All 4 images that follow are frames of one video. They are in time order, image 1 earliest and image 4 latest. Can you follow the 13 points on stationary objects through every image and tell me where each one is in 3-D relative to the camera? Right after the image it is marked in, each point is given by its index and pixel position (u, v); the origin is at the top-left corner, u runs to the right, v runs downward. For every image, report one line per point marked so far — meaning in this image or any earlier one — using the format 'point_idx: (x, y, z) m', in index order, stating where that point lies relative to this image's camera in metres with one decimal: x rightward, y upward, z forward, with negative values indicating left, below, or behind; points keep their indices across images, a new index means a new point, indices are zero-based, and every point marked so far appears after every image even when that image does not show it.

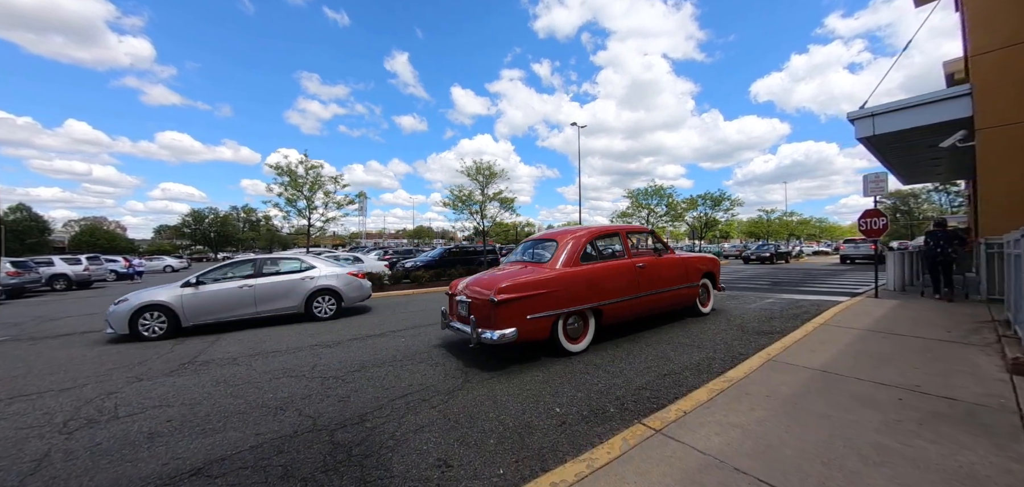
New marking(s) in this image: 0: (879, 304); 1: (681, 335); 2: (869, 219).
0: (+6.9, -1.1, +6.4) m
1: (+2.6, -1.4, +5.2) m
2: (+9.2, +0.6, +8.5) m
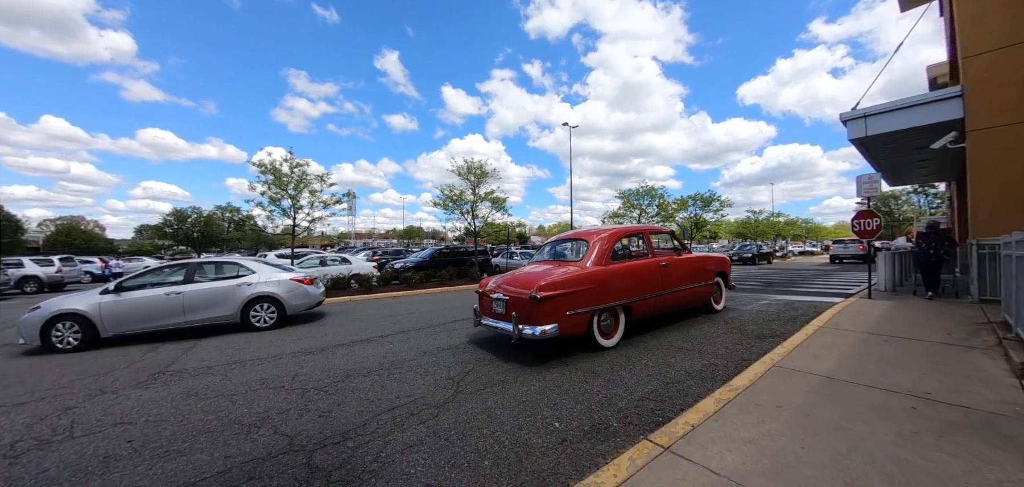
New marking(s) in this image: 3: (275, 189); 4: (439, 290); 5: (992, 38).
0: (+6.8, -1.1, +6.4) m
1: (+2.5, -1.4, +5.0) m
2: (+9.0, +0.6, +8.6) m
3: (-9.8, +2.3, +13.9) m
4: (-3.0, -1.9, +13.7) m
5: (+9.6, +4.1, +6.8) m
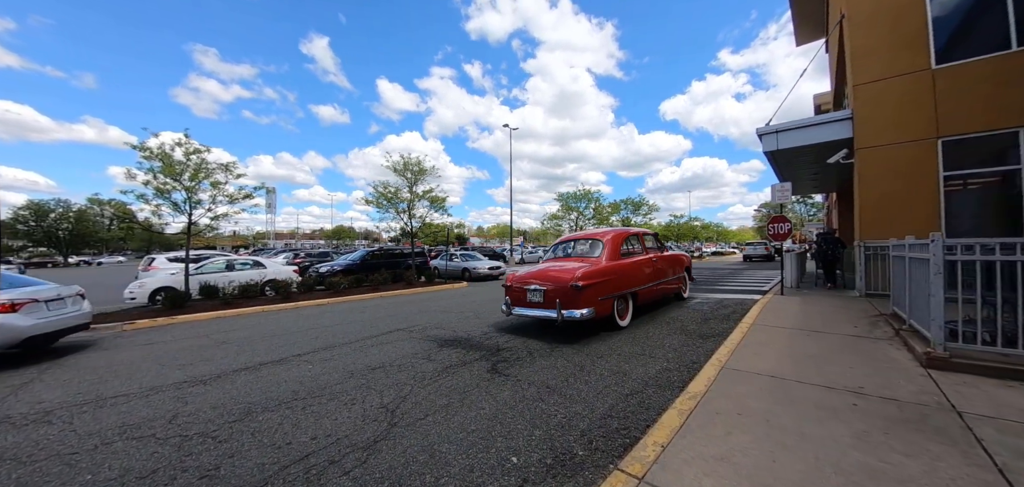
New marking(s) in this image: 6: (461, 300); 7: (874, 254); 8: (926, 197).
0: (+5.7, -1.2, +7.0) m
1: (+1.7, -1.4, +5.0) m
2: (+7.5, +0.5, +9.6) m
3: (-11.9, +2.2, +11.6) m
4: (-5.2, -1.9, +12.6) m
5: (+8.4, +4.1, +7.9) m
6: (-1.6, -1.8, +10.8) m
7: (+8.3, -0.3, +7.8) m
8: (+8.9, +1.0, +7.3) m
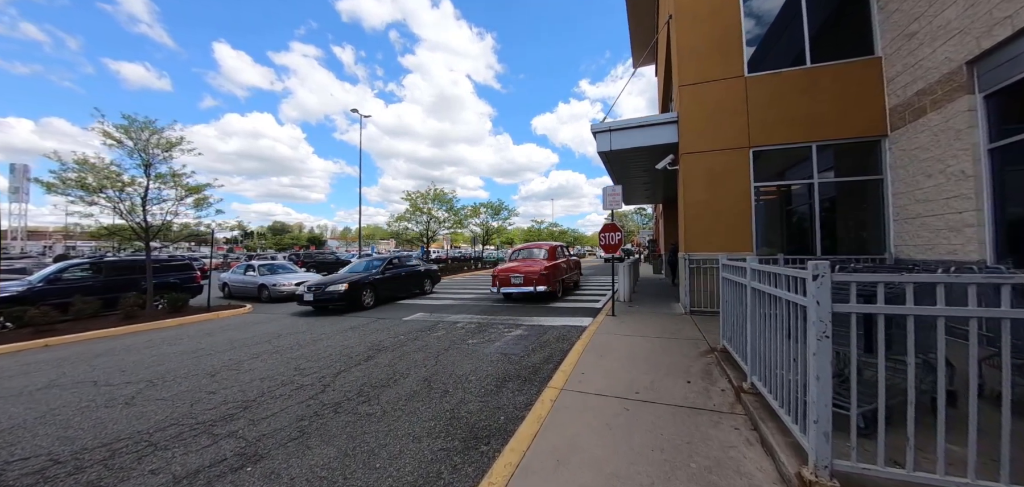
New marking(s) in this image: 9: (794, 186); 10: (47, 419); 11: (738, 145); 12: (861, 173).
0: (+1.7, -1.4, +5.7) m
1: (-1.3, -1.6, +2.4) m
2: (+2.5, +0.3, +8.8) m
3: (-16.4, +2.1, +4.0) m
4: (-10.4, -2.1, +7.2) m
5: (+4.0, +3.8, +7.6) m
6: (-6.4, -2.0, +6.7) m
7: (+4.0, -0.5, +7.3) m
8: (+4.7, +0.8, +7.1) m
9: (+5.7, +1.1, +6.8) m
10: (-5.1, -1.9, +3.7) m
11: (+4.7, +2.0, +7.1) m
12: (+6.5, +1.3, +6.3) m
